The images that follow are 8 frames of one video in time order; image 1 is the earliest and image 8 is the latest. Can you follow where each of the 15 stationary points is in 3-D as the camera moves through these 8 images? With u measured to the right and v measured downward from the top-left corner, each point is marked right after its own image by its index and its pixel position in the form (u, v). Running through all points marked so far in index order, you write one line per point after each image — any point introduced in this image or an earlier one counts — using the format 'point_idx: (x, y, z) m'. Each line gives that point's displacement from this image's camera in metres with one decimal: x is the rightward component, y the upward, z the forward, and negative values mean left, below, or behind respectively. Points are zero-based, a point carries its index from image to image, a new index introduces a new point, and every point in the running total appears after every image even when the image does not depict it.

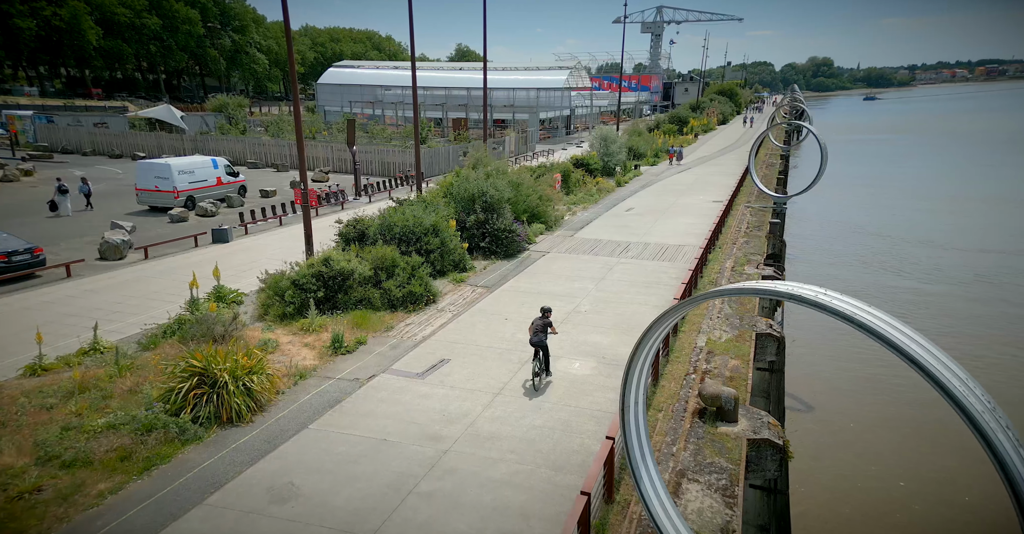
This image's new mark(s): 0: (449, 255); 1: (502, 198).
0: (-1.5, +0.3, +15.1) m
1: (-0.2, +1.9, +17.6) m
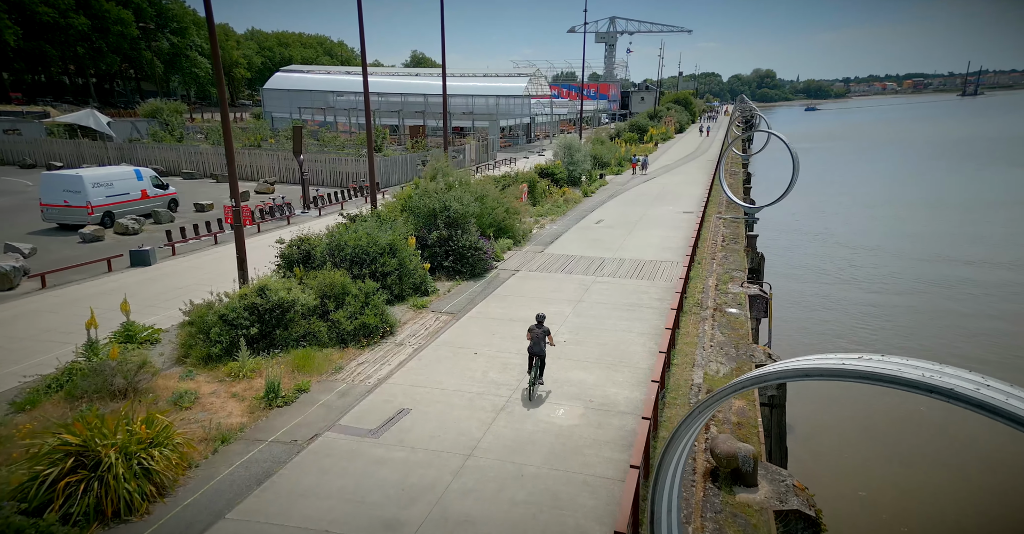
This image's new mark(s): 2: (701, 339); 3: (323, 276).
0: (-2.2, -0.2, +13.4) m
1: (-1.1, +1.4, +16.0) m
2: (+3.5, -1.4, +11.8) m
3: (-3.3, -0.2, +11.1) m
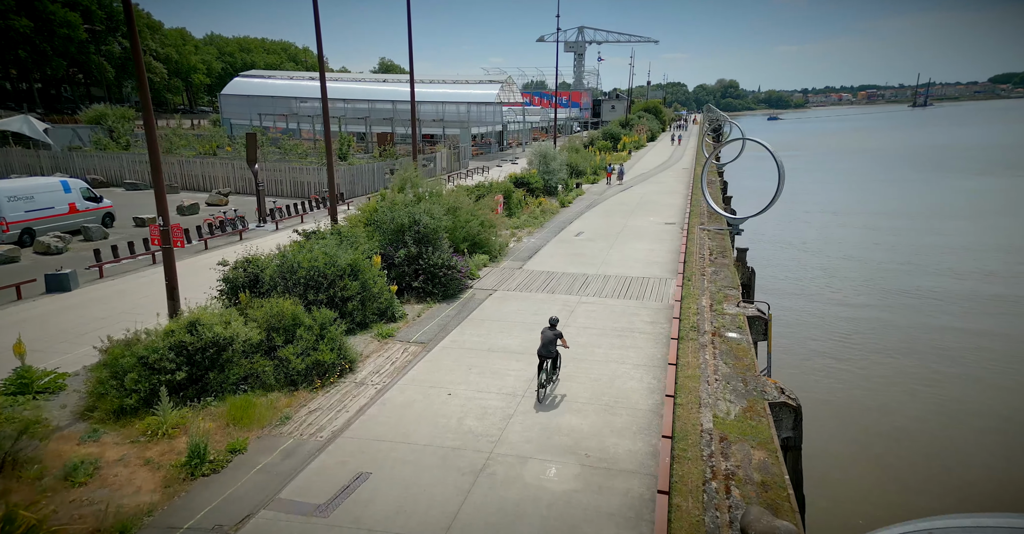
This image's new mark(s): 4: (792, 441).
0: (-2.6, -0.7, +11.9) m
1: (-1.7, +0.9, +14.5) m
2: (+3.2, -1.7, +10.5) m
3: (-3.6, -0.6, +9.5) m
4: (+4.2, -2.6, +9.5) m
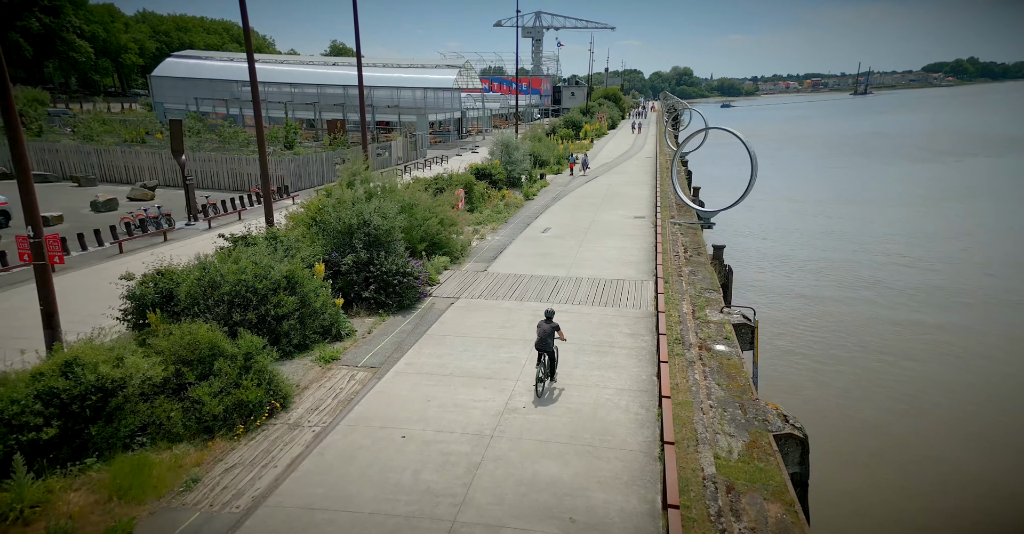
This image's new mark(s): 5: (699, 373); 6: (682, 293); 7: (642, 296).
0: (-3.2, -0.8, +10.2) m
1: (-2.4, +0.8, +12.8) m
2: (+2.7, -1.9, +9.2) m
3: (-4.1, -0.8, +7.8) m
4: (+3.8, -2.8, +8.4) m
5: (+3.0, -1.7, +10.1) m
6: (+3.8, -0.6, +14.2) m
7: (+2.8, -0.6, +14.0) m
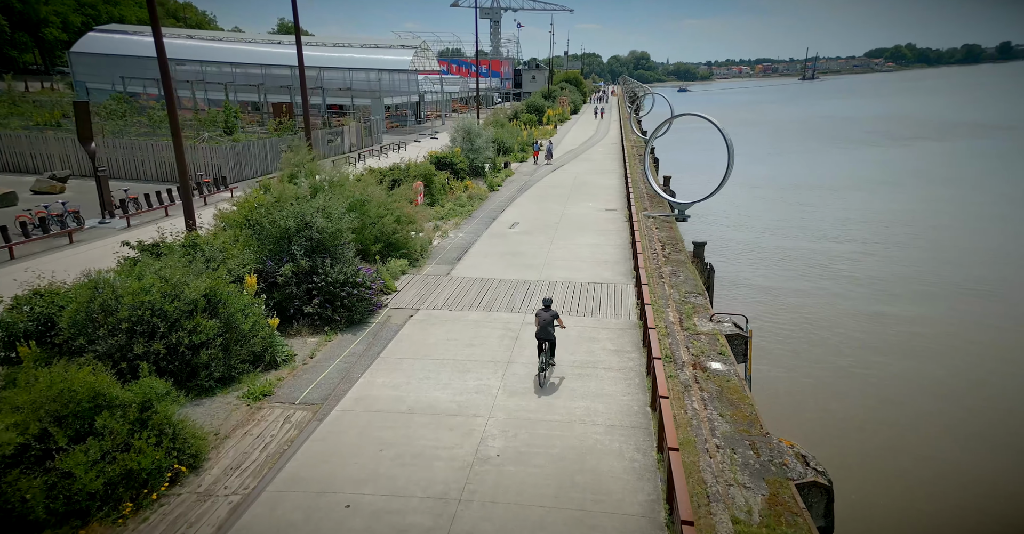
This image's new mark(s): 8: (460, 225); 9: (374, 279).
0: (-3.6, -1.0, +8.5) m
1: (-3.0, +0.7, +11.1) m
2: (+2.3, -2.1, +7.9) m
3: (-4.4, -1.1, +6.0) m
4: (+3.5, -3.0, +7.1) m
5: (+2.6, -1.8, +8.8) m
6: (+3.1, -0.6, +12.8) m
7: (+2.2, -0.7, +12.6) m
8: (-1.5, +1.4, +19.5) m
9: (-2.6, -0.2, +12.1) m
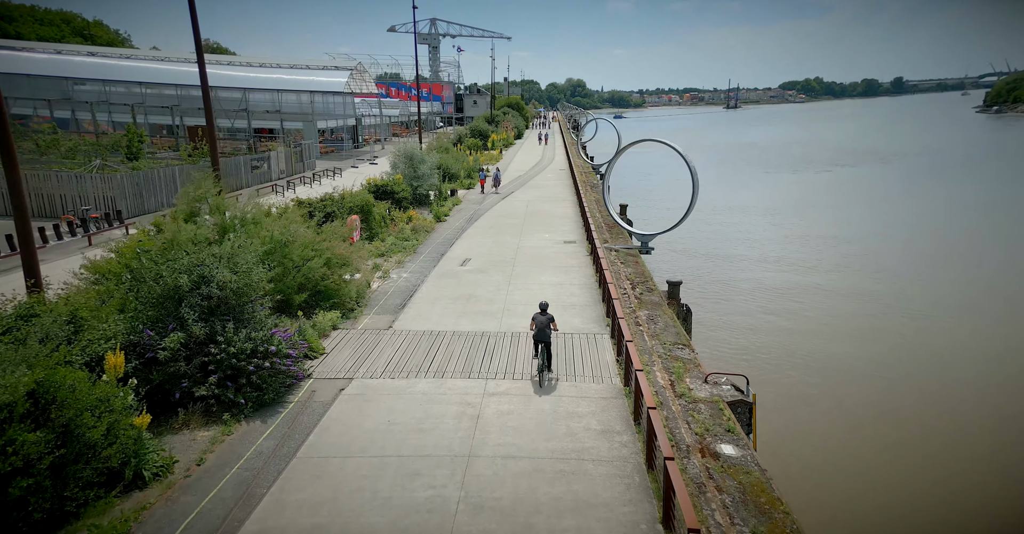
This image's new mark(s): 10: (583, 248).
0: (-4.0, -1.8, +5.9) m
1: (-3.7, -0.2, +8.6) m
2: (+2.0, -2.7, +5.8) m
3: (-4.5, -1.8, +3.4) m
4: (+3.3, -3.6, +5.1) m
5: (+2.2, -2.5, +6.7) m
6: (+2.4, -1.5, +10.9) m
7: (+1.4, -1.5, +10.6) m
8: (-2.9, +0.2, +17.2) m
9: (-3.3, -1.1, +9.7) m
10: (+2.1, +0.6, +19.1) m
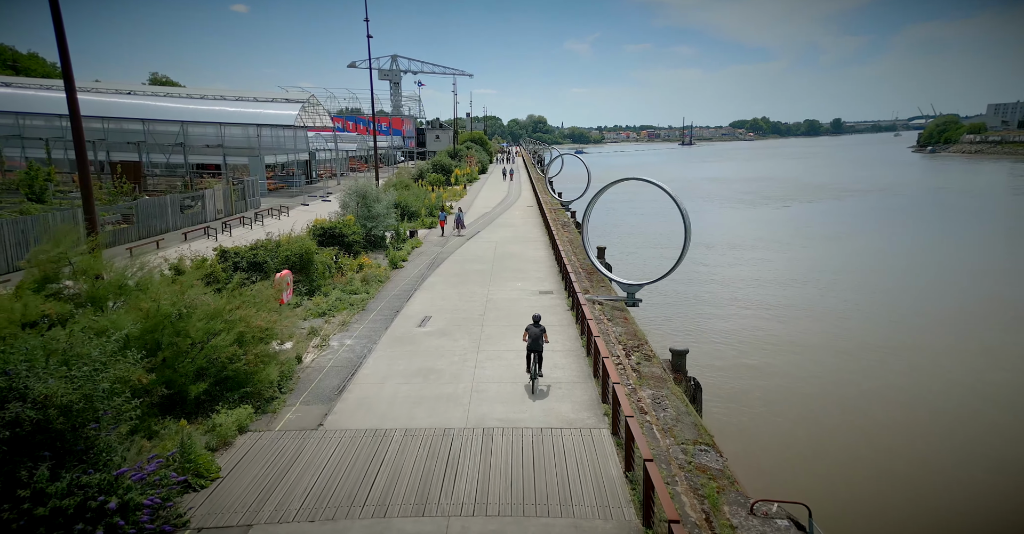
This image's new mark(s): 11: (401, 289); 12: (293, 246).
0: (-4.0, -2.6, +2.8) m
1: (-3.9, -1.2, +5.6) m
2: (+1.9, -3.4, +3.0) m
3: (-4.4, -2.5, +0.3) m
4: (+3.2, -4.2, +2.3) m
5: (+2.1, -3.3, +4.0) m
6: (+2.0, -2.5, +8.1) m
7: (+1.1, -2.5, +7.8) m
8: (-3.6, -1.2, +14.2) m
9: (-3.6, -2.1, +6.6) m
10: (+1.2, -0.8, +16.4) m
11: (-3.1, -0.6, +17.7) m
12: (-5.7, +0.5, +16.4) m
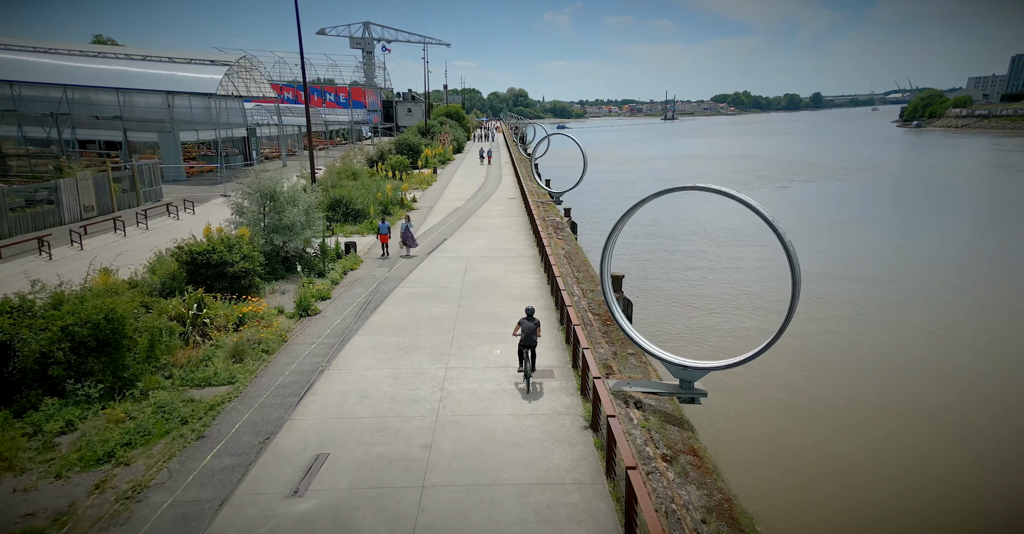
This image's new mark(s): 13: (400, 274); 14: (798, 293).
0: (-4.0, -4.3, -4.5) m
1: (-4.0, -2.7, -1.7) m
2: (+1.9, -5.1, -4.1) m
3: (-4.3, -4.2, -7.0) m
4: (+3.3, -5.9, -4.7) m
5: (+2.0, -4.9, -3.1) m
6: (+1.8, -3.9, +1.0) m
7: (+0.9, -4.0, +0.6) m
8: (-4.0, -2.4, +6.9) m
9: (-3.7, -3.6, -0.7) m
10: (+0.8, -1.9, +9.2) m
11: (-3.6, -1.7, +10.4) m
12: (-6.1, -0.6, +9.0) m
13: (-2.8, -0.2, +16.1) m
14: (+4.3, -0.3, +9.5) m
